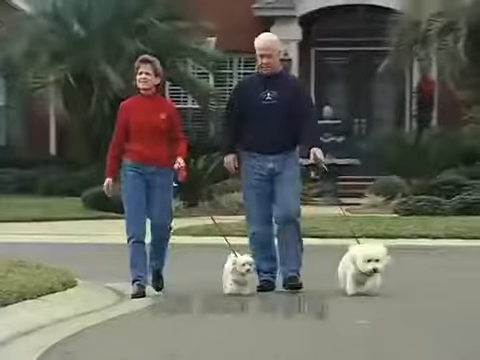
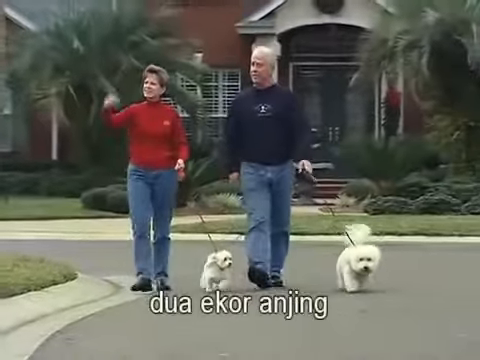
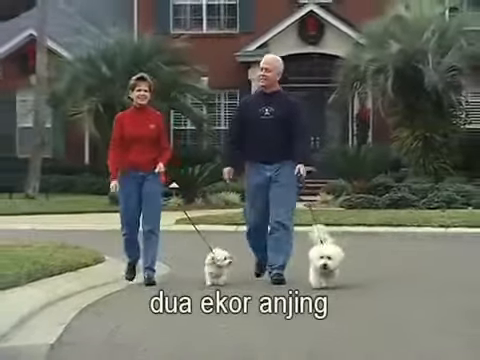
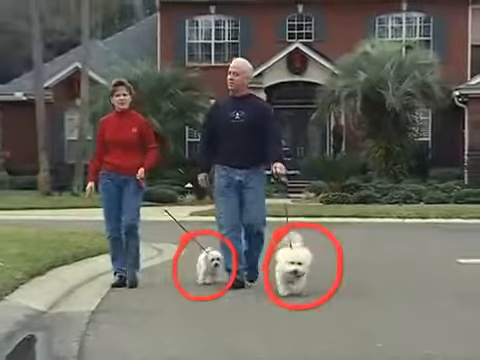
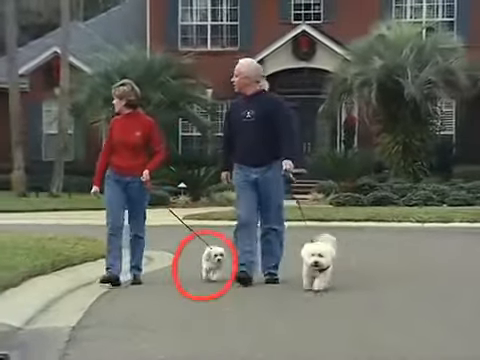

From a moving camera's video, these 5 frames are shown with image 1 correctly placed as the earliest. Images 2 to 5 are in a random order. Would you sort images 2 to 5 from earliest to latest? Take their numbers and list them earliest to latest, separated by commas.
2, 3, 5, 4
